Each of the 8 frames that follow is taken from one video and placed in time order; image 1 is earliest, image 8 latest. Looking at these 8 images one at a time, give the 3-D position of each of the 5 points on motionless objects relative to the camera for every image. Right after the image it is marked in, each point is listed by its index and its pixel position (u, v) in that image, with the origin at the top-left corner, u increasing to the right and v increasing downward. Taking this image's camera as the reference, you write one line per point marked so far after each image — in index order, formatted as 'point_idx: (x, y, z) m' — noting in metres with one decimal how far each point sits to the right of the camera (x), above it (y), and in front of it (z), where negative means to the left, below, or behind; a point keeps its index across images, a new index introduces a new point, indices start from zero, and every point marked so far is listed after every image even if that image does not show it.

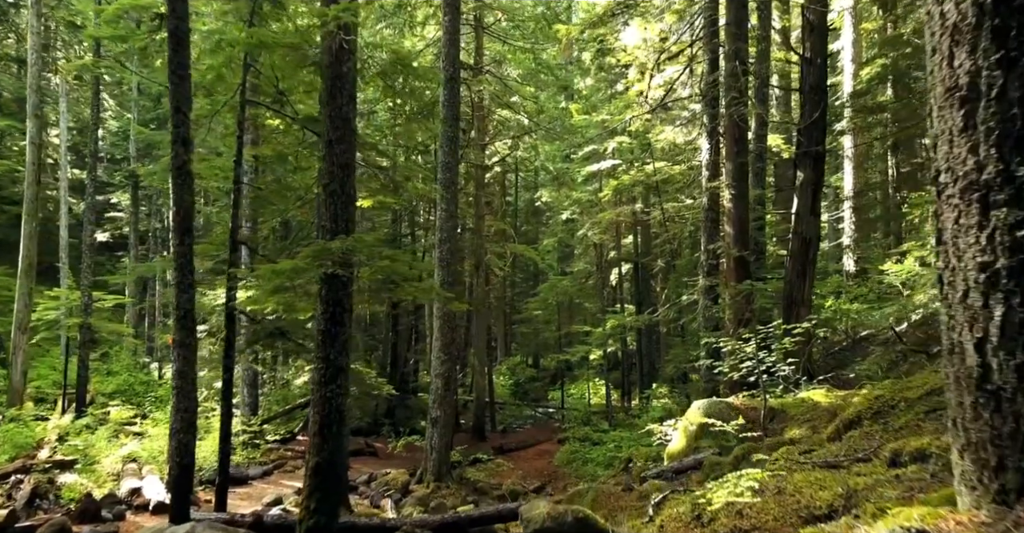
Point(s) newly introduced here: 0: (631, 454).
0: (+2.5, -3.9, +17.7) m
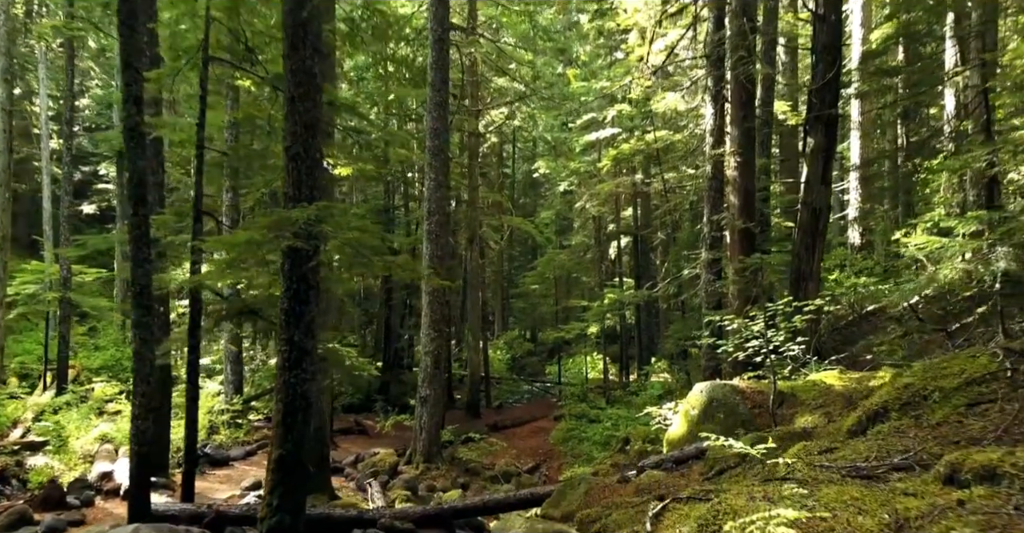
0: (+2.3, -3.4, +17.0) m
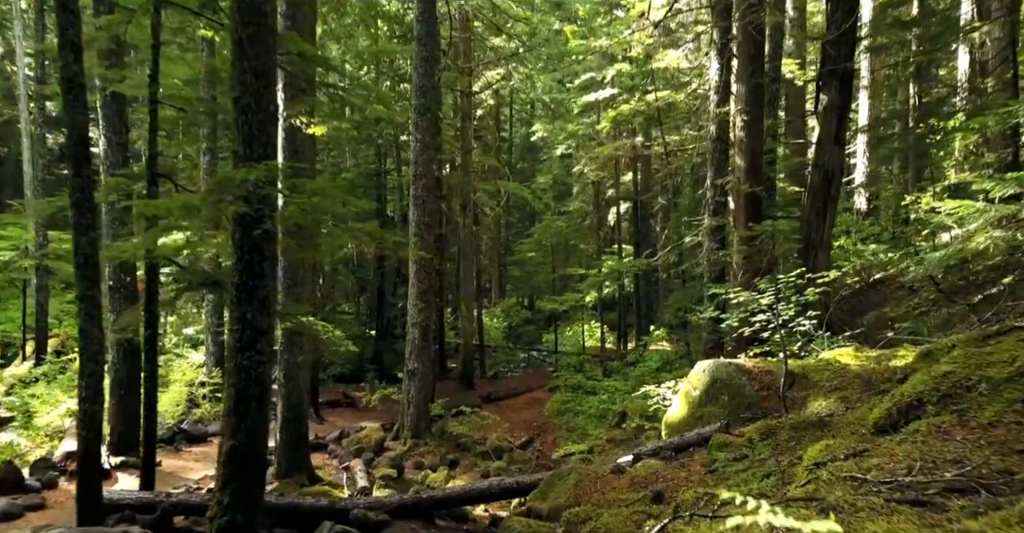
0: (+2.2, -2.7, +16.3) m
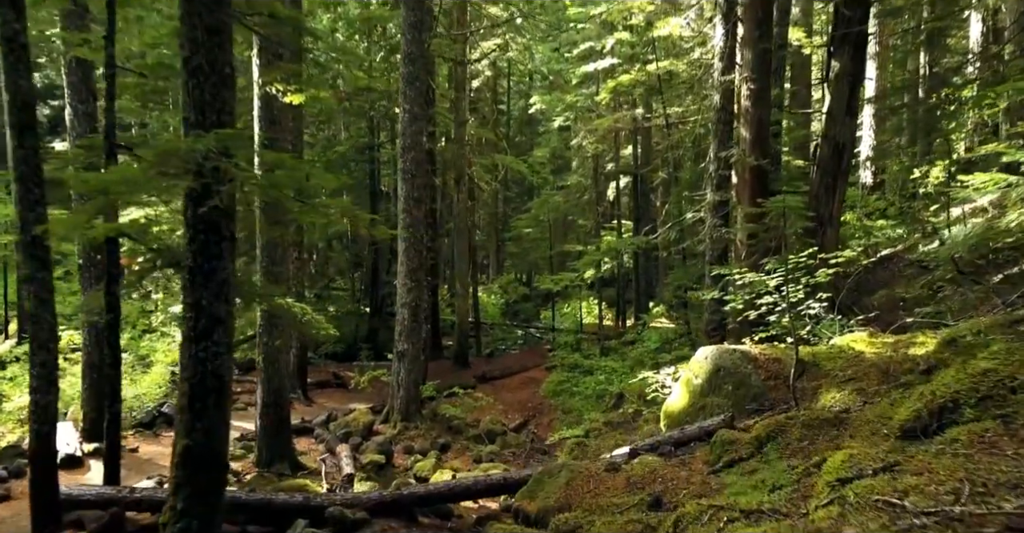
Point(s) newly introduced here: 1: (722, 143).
0: (+2.1, -2.3, +15.7) m
1: (+3.2, +1.9, +12.7) m
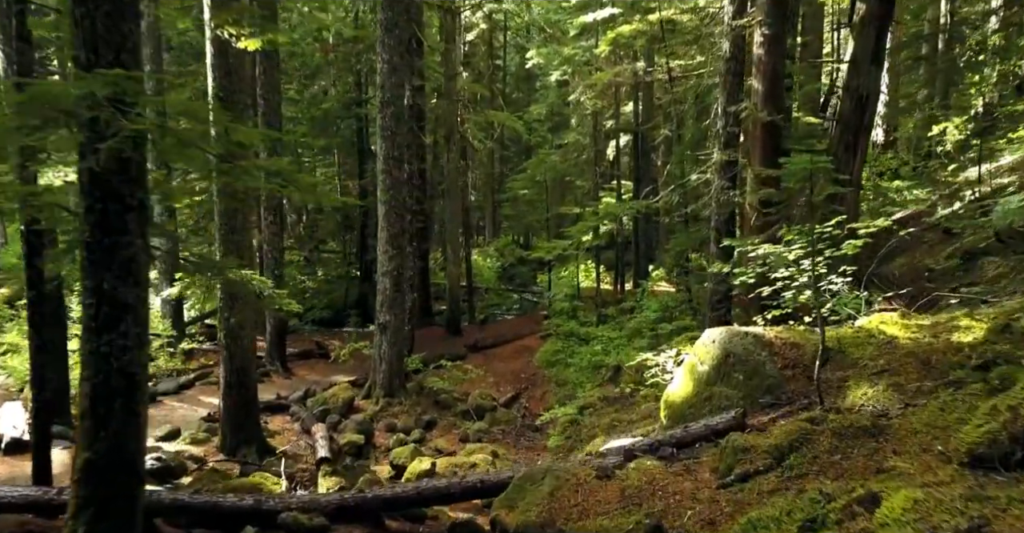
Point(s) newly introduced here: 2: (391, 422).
0: (+1.9, -1.7, +14.7) m
1: (+3.0, +2.3, +11.6) m
2: (-1.9, -2.5, +13.5) m
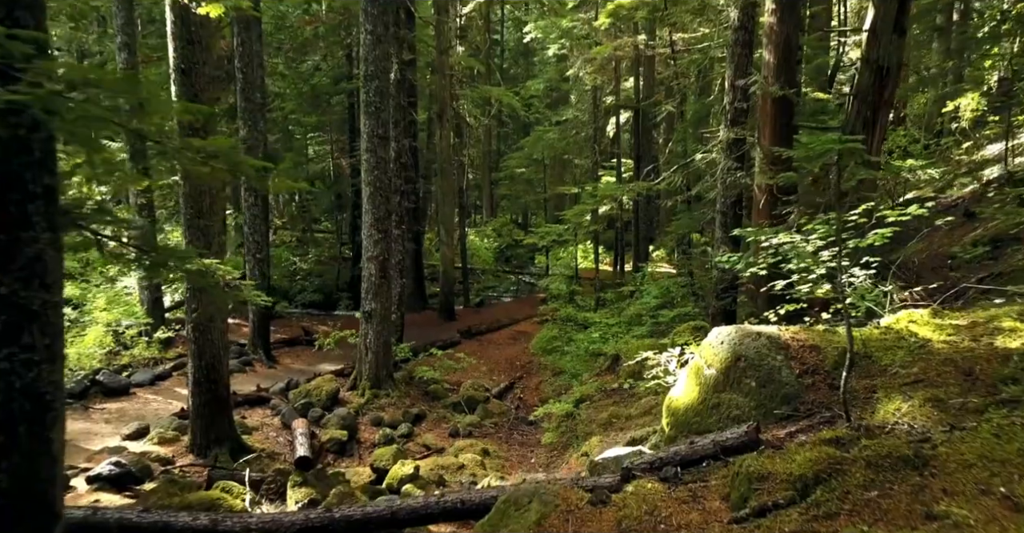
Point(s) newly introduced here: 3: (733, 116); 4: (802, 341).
0: (+1.8, -1.4, +14.0) m
1: (+2.9, +2.5, +10.7) m
2: (-2.0, -2.3, +12.8) m
3: (+2.8, +1.9, +10.8) m
4: (+2.2, -0.5, +6.3) m
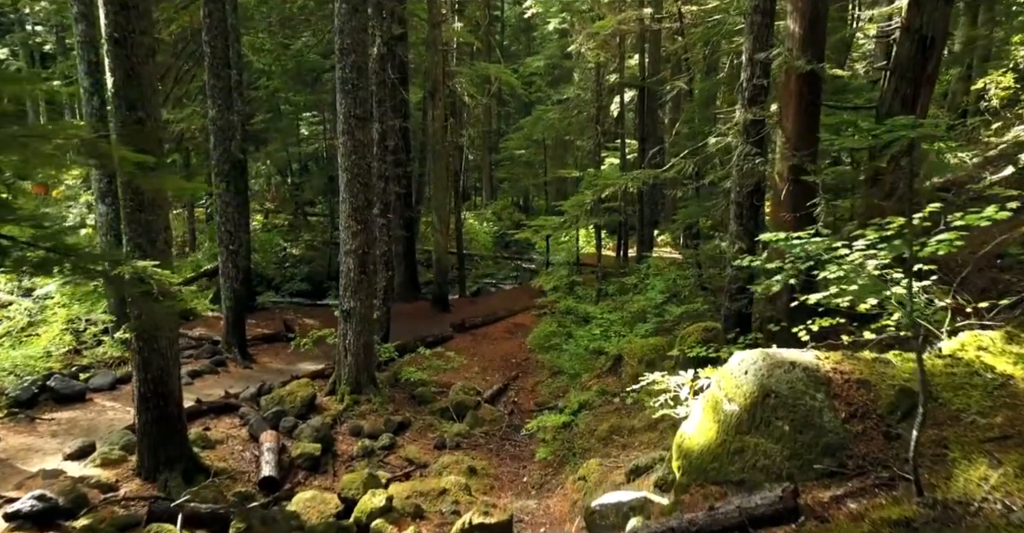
0: (+1.7, -1.3, +12.8) m
1: (+2.8, +2.5, +9.5) m
2: (-2.1, -2.2, +11.7) m
3: (+2.7, +1.9, +9.5) m
4: (+2.0, -0.6, +5.1) m
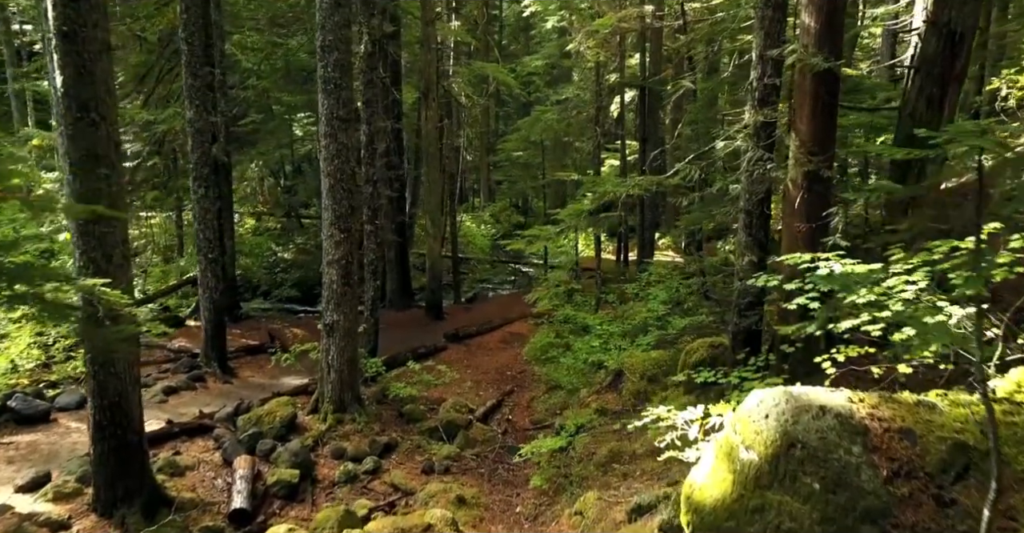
0: (+1.6, -1.5, +12.1) m
1: (+2.7, +2.4, +8.7) m
2: (-2.2, -2.3, +10.9) m
3: (+2.6, +1.8, +8.8) m
4: (+1.9, -0.8, +4.4) m
